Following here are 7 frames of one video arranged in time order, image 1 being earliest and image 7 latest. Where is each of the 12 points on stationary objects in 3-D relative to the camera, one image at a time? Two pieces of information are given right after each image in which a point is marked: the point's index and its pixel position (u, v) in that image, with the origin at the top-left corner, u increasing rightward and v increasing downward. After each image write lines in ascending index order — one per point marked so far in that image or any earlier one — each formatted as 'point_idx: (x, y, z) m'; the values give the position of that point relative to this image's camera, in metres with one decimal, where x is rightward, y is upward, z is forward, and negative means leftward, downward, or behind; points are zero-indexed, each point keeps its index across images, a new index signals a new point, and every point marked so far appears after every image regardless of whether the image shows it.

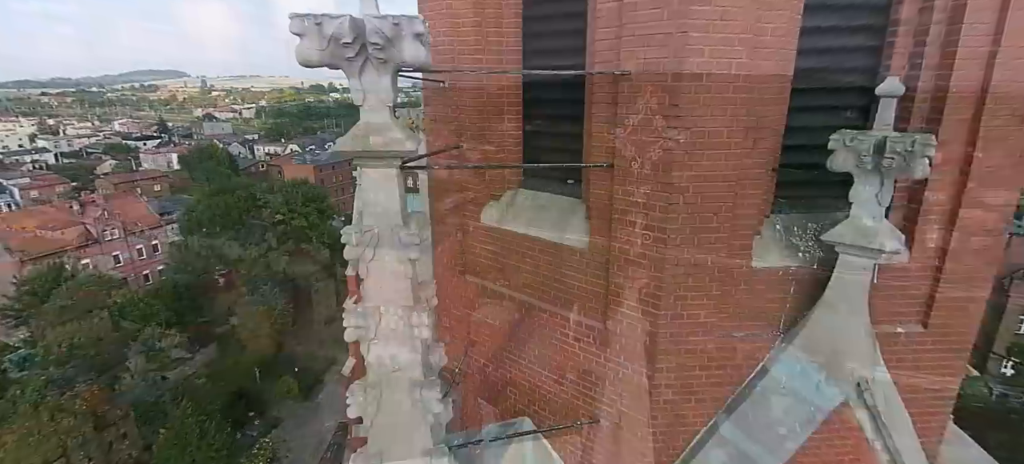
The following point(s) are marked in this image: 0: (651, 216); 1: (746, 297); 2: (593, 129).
0: (+0.5, +0.1, +1.7) m
1: (+0.9, -0.2, +1.8) m
2: (+0.3, +0.4, +1.8) m
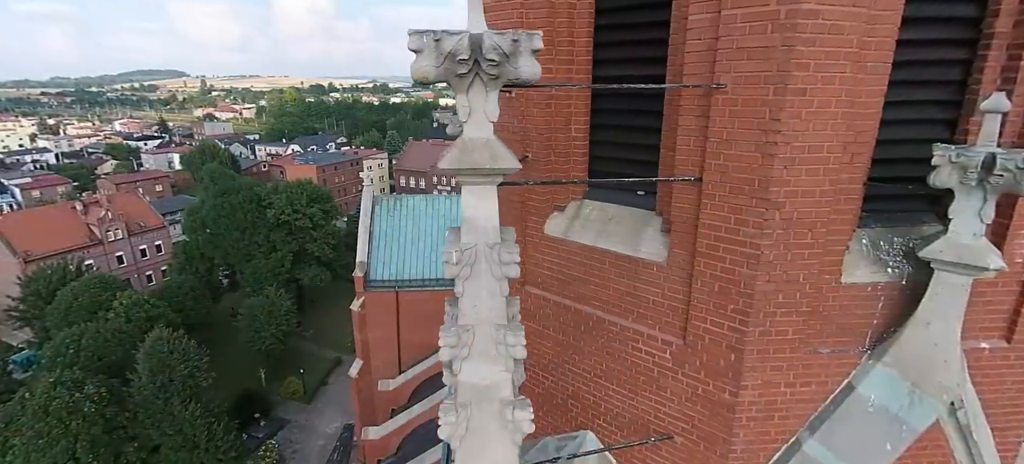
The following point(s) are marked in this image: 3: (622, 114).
0: (+0.8, 0.0, +1.6) m
1: (+1.2, -0.3, +1.8) m
2: (+0.6, +0.3, +1.8) m
3: (+0.5, +0.5, +2.0) m
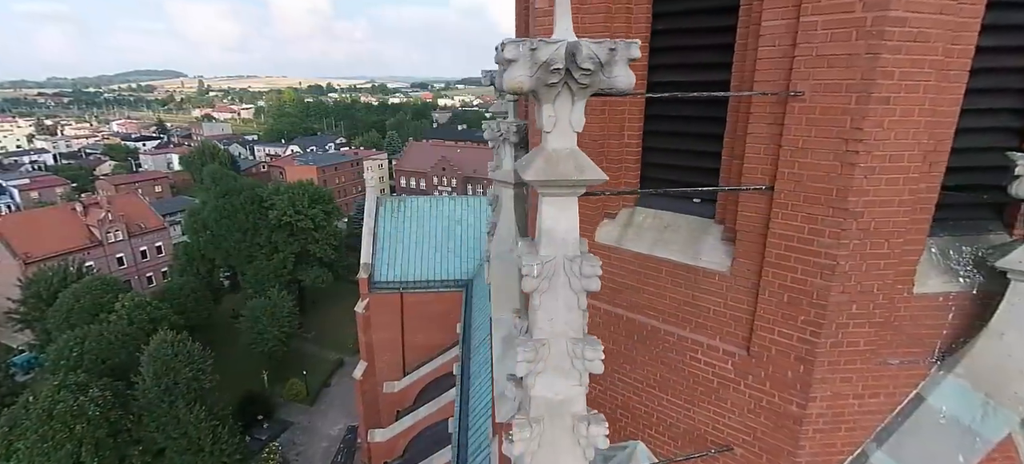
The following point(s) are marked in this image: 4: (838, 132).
0: (+1.0, 0.0, +1.6) m
1: (+1.5, -0.3, +1.7) m
2: (+0.9, +0.3, +1.7) m
3: (+0.7, +0.5, +2.0) m
4: (+1.0, +0.3, +1.5) m
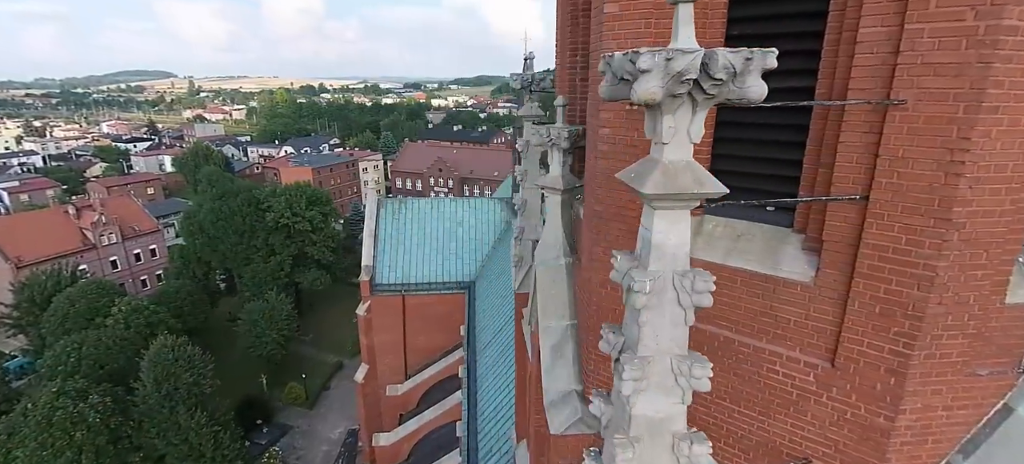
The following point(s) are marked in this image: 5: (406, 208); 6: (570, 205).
0: (+1.4, -0.1, +1.6) m
1: (+1.8, -0.4, +1.7) m
2: (+1.2, +0.3, +1.7) m
3: (+1.0, +0.4, +2.0) m
4: (+1.4, +0.3, +1.5) m
5: (-4.3, +1.0, +18.7) m
6: (+0.4, +0.2, +2.9) m
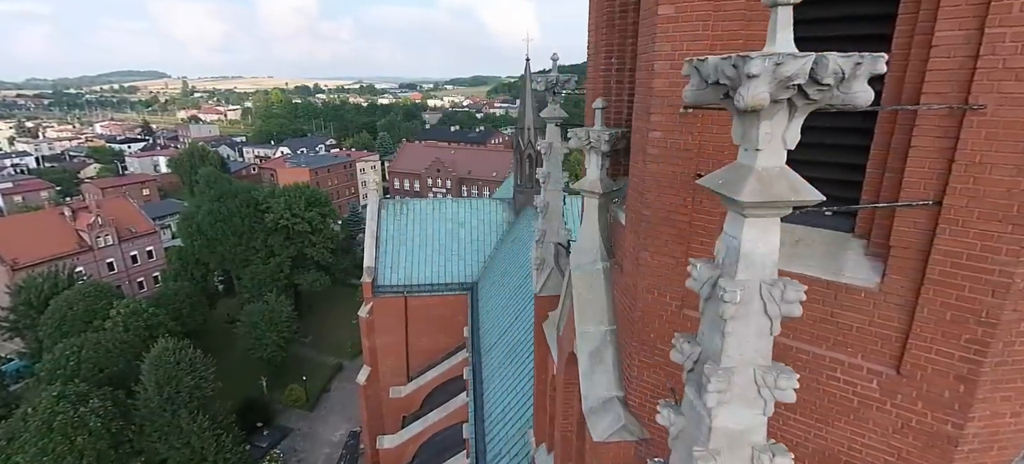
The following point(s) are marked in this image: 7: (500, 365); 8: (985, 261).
0: (+1.6, -0.1, +1.5) m
1: (+2.0, -0.4, +1.7) m
2: (+1.4, +0.2, +1.7) m
3: (+1.3, +0.4, +1.9) m
4: (+1.6, +0.3, +1.4) m
5: (-4.3, +0.9, +18.6) m
6: (+0.6, +0.1, +2.9) m
7: (-0.4, -3.3, +11.7) m
8: (+1.6, -0.1, +1.6) m
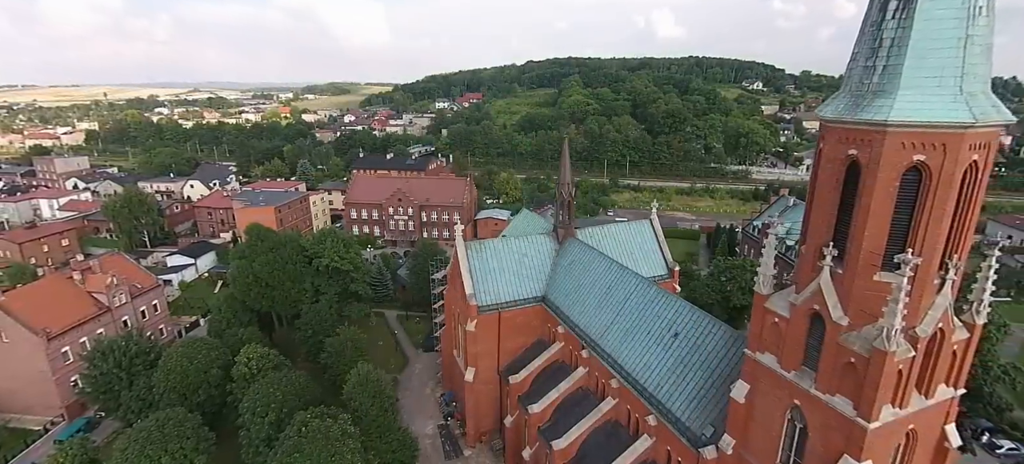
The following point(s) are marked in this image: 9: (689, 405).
0: (+8.8, -1.0, +10.1) m
1: (+9.2, -1.2, +10.3) m
2: (+8.6, -0.6, +10.2) m
3: (+8.4, -0.5, +10.4) m
4: (+8.8, -0.6, +10.0) m
5: (-1.5, -0.8, +24.9) m
6: (+7.5, -0.8, +11.1) m
7: (+4.5, -4.6, +19.3) m
8: (+8.8, -1.0, +10.1) m
9: (+5.9, -5.8, +15.6) m
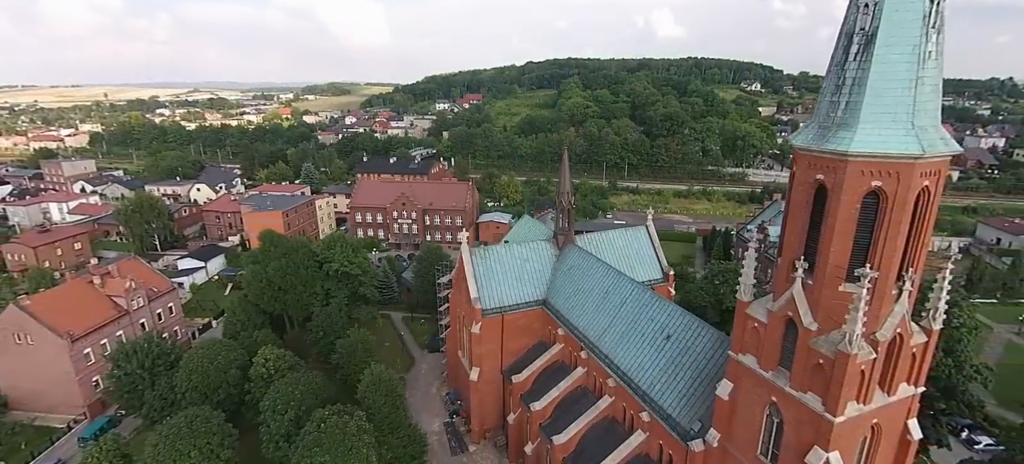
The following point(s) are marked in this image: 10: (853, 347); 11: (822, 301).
0: (+9.0, -1.4, +11.4) m
1: (+9.4, -1.6, +11.7) m
2: (+8.7, -1.0, +11.5) m
3: (+8.5, -0.9, +11.7) m
4: (+9.0, -1.0, +11.3) m
5: (-1.3, -1.2, +26.2) m
6: (+7.6, -1.2, +12.5) m
7: (+4.6, -5.0, +20.7) m
8: (+9.0, -1.4, +11.4) m
9: (+6.1, -6.2, +16.9) m
10: (+8.1, -2.7, +11.0) m
11: (+7.9, -1.8, +11.9) m
